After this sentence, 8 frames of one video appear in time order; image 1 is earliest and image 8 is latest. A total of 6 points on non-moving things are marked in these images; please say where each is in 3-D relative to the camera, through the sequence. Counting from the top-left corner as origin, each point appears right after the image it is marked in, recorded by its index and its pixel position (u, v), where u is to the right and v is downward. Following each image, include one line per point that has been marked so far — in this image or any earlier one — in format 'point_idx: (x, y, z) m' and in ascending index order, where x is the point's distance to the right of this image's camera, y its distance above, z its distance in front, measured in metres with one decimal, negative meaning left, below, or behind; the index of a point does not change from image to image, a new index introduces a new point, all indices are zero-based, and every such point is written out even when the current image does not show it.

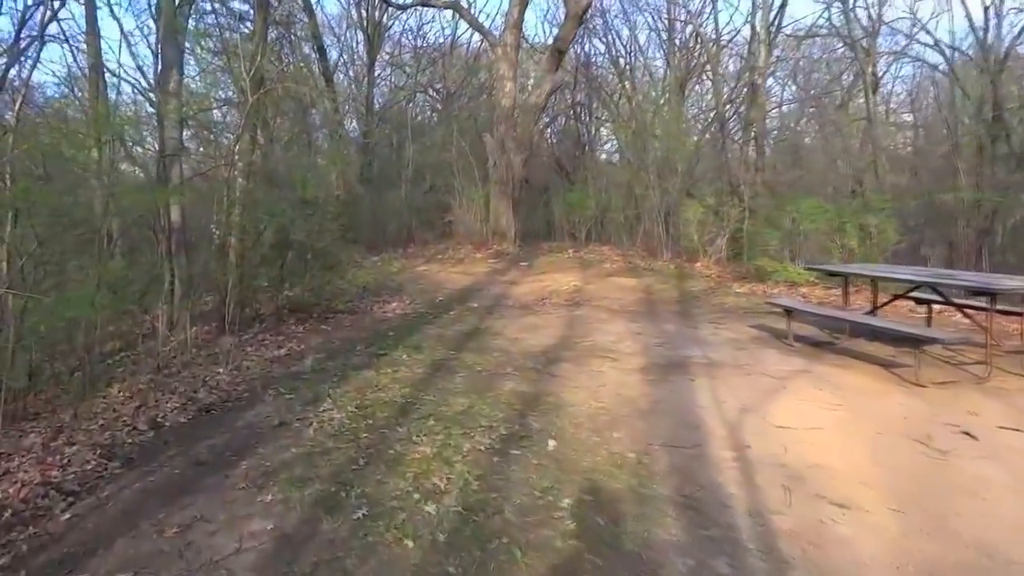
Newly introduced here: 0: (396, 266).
0: (-2.4, +0.5, +16.4) m
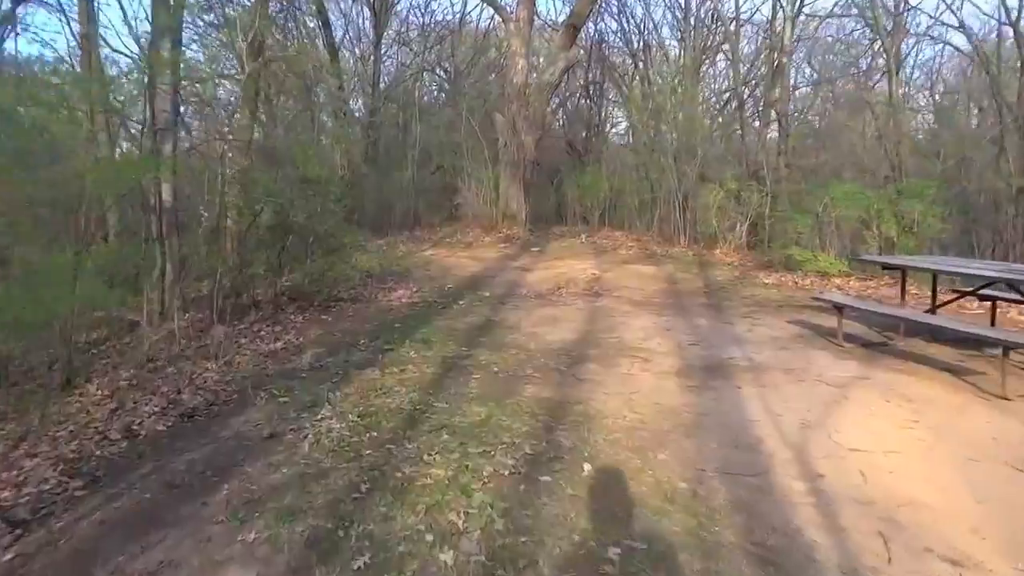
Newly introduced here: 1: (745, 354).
0: (-2.2, +0.8, +15.7) m
1: (+1.9, -0.5, +6.3) m
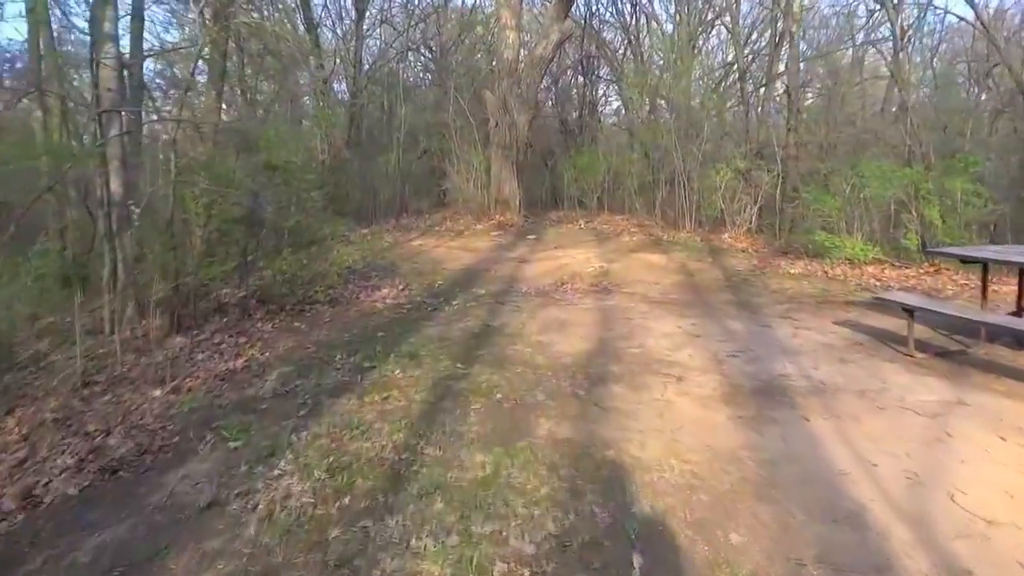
0: (-2.3, +0.9, +14.6) m
1: (+1.9, -0.5, +5.2) m
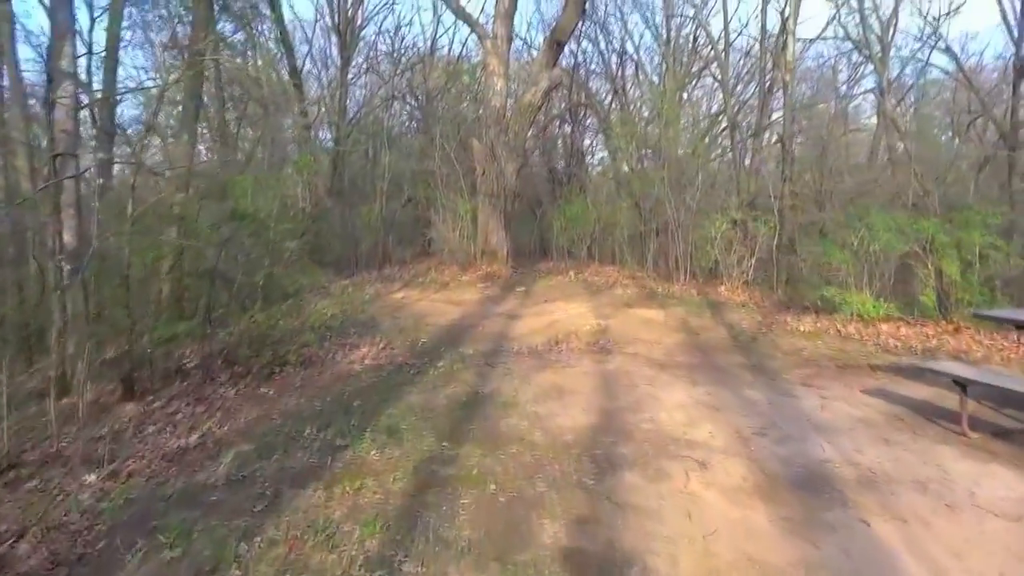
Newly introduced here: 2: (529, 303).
0: (-2.5, -0.1, +13.8) m
1: (+1.9, -0.9, +4.5) m
2: (+0.3, -0.2, +12.4) m
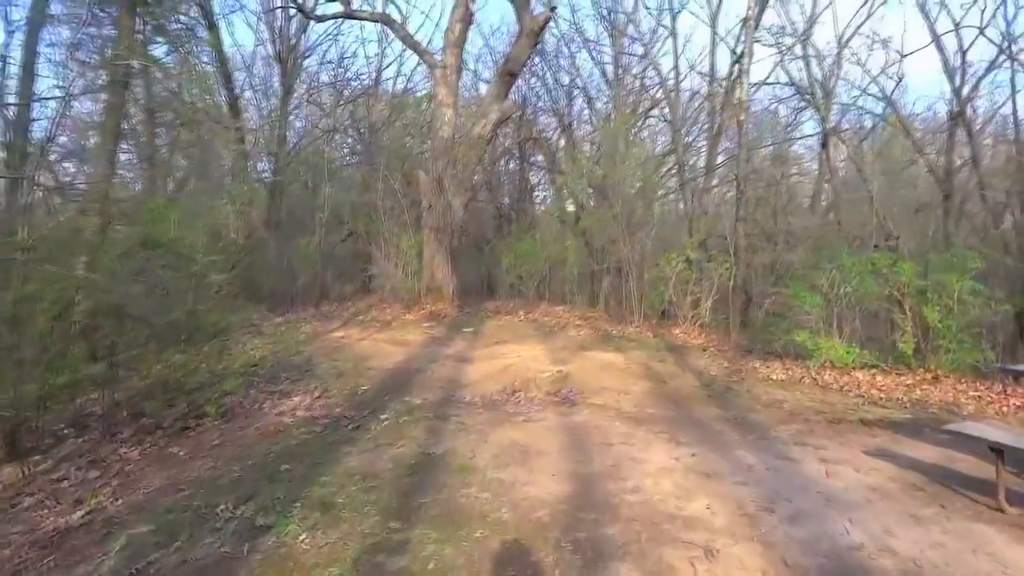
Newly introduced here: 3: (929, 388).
0: (-3.3, -0.7, +12.8) m
1: (+1.7, -1.2, +3.8) m
2: (-0.5, -0.8, +11.6) m
3: (+4.1, -1.0, +7.9) m
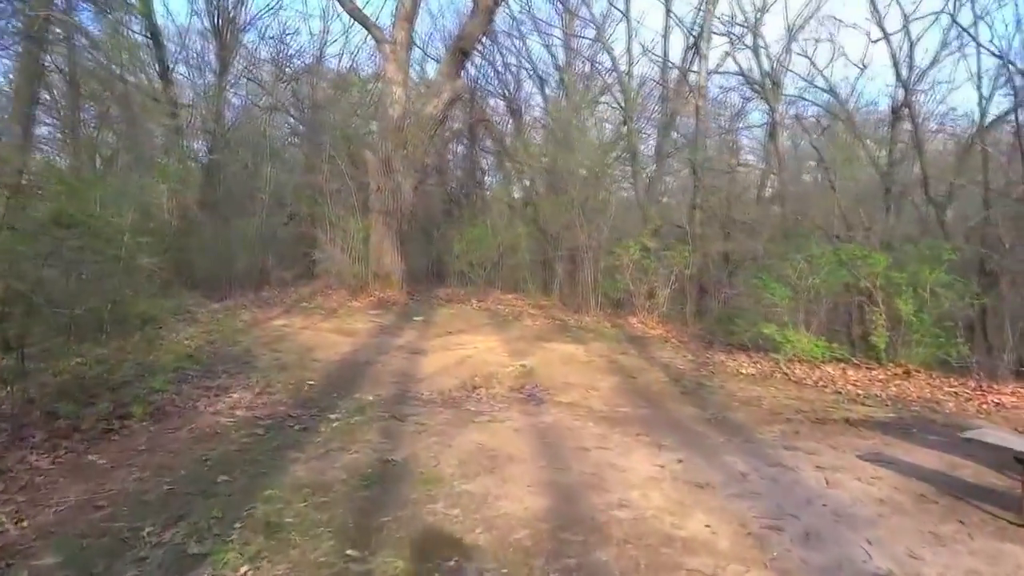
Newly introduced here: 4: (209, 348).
0: (-4.1, -0.5, +12.0) m
1: (+1.6, -1.2, +3.4) m
2: (-1.1, -0.6, +11.0) m
3: (+3.8, -0.9, +7.6) m
4: (-3.5, -0.7, +9.3) m
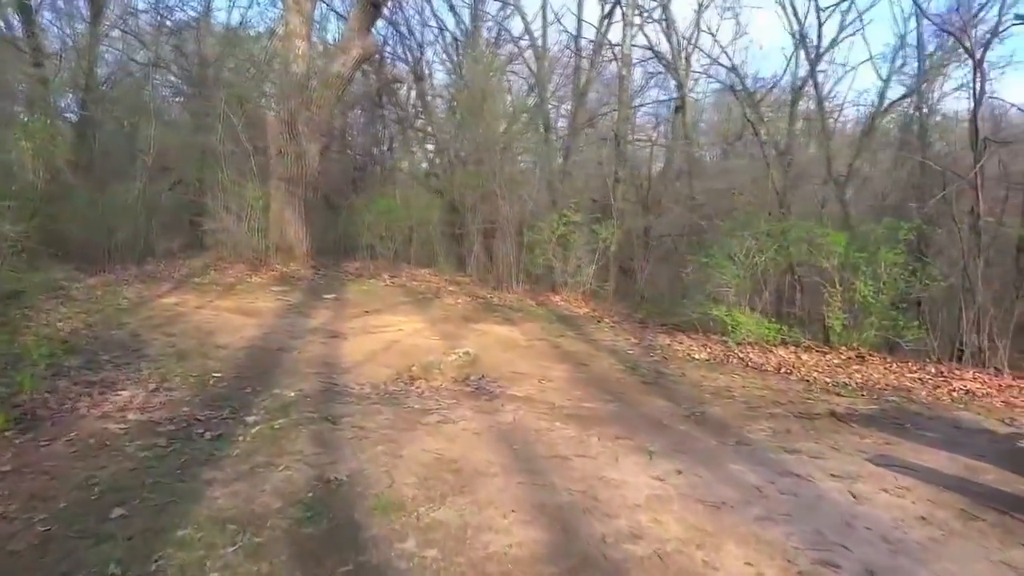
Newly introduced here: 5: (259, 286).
0: (-5.1, -0.1, +10.5) m
1: (+1.7, -1.1, +2.8) m
2: (-2.1, -0.3, +9.9) m
3: (+3.2, -0.7, +7.3) m
4: (-4.2, -0.4, +7.9) m
5: (-3.7, 0.0, +11.8) m
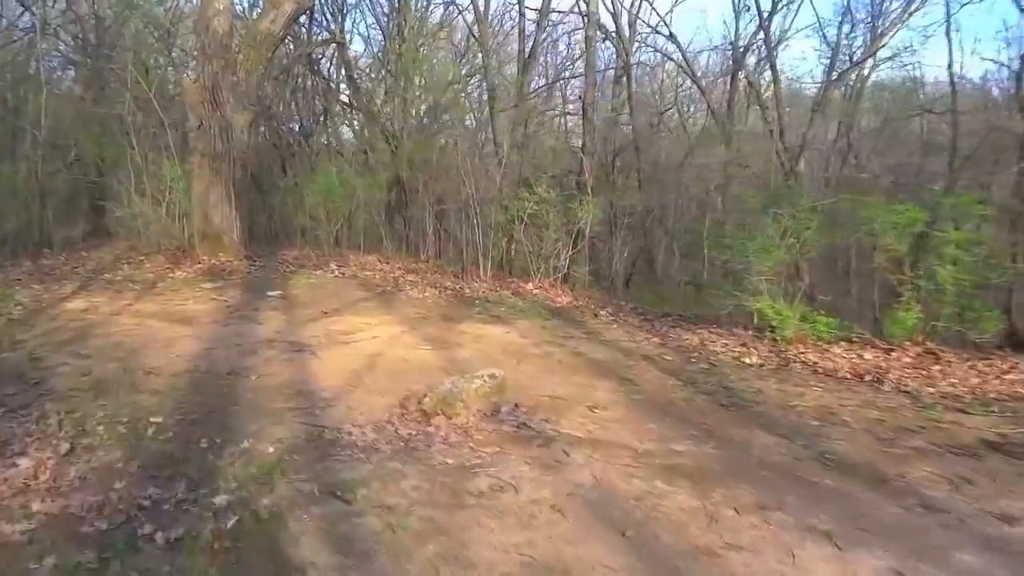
0: (-5.2, -0.2, +8.5) m
1: (+2.3, -1.2, +1.5) m
2: (-2.2, -0.3, +8.2) m
3: (+3.4, -0.6, +6.2) m
4: (-4.1, -0.5, +6.0) m
5: (-4.0, 0.0, +9.9) m
